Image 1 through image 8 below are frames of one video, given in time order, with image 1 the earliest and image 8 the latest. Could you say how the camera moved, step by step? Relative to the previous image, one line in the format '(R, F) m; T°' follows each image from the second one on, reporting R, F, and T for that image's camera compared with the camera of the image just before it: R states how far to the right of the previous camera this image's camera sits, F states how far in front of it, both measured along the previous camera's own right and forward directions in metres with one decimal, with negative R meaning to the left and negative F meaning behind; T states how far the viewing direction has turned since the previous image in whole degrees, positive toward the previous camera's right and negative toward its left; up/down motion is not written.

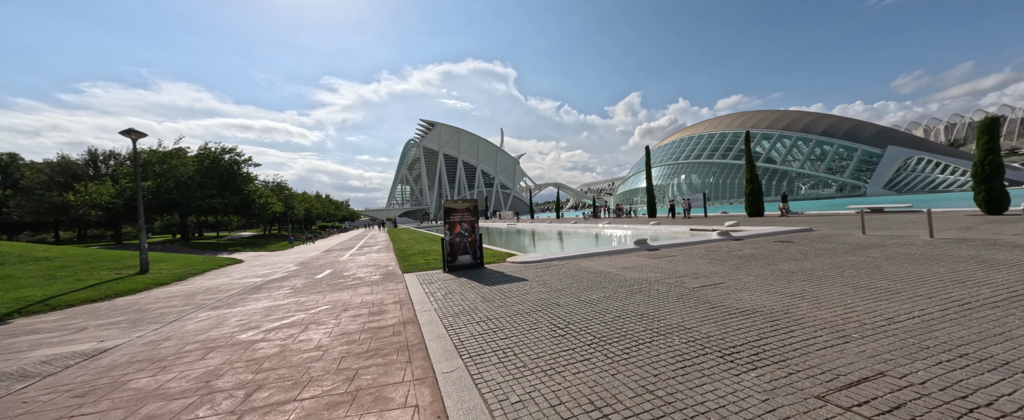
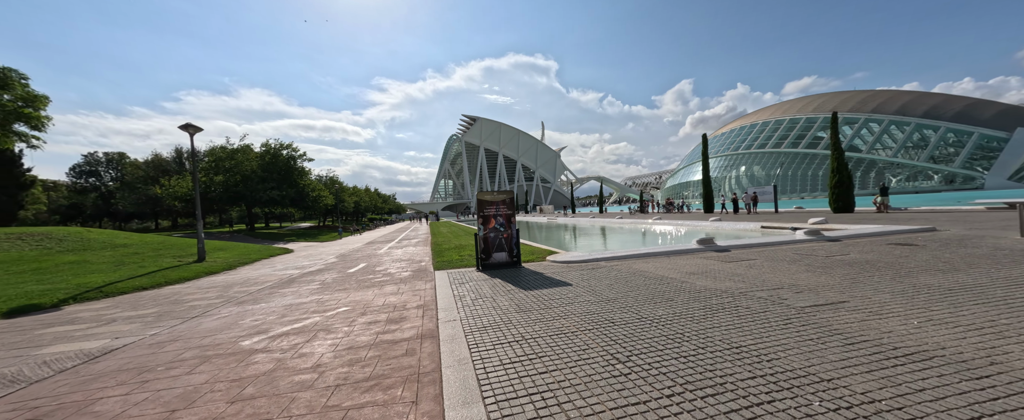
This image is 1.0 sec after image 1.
(0.0, +1.1) m; -6°
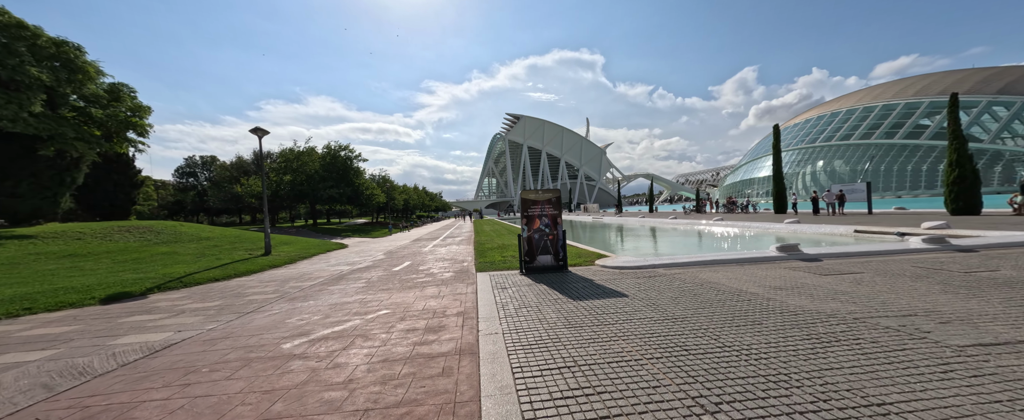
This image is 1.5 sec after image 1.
(-0.1, +0.5) m; -7°
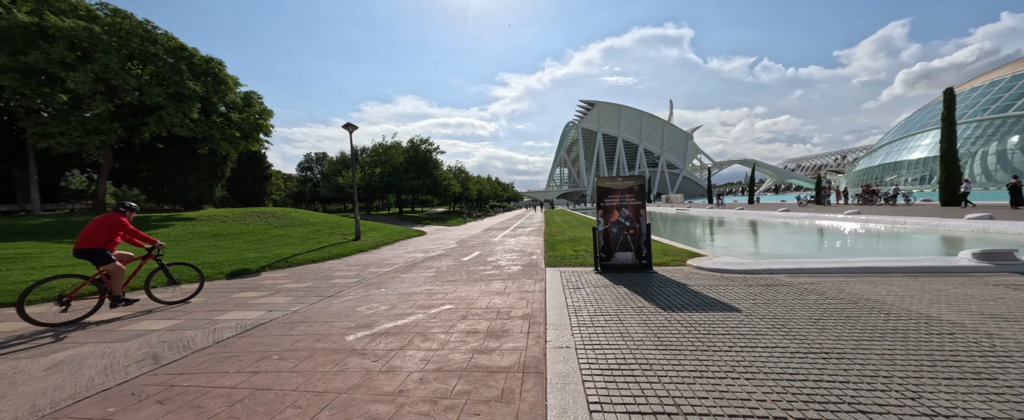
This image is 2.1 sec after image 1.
(0.0, +0.7) m; -12°
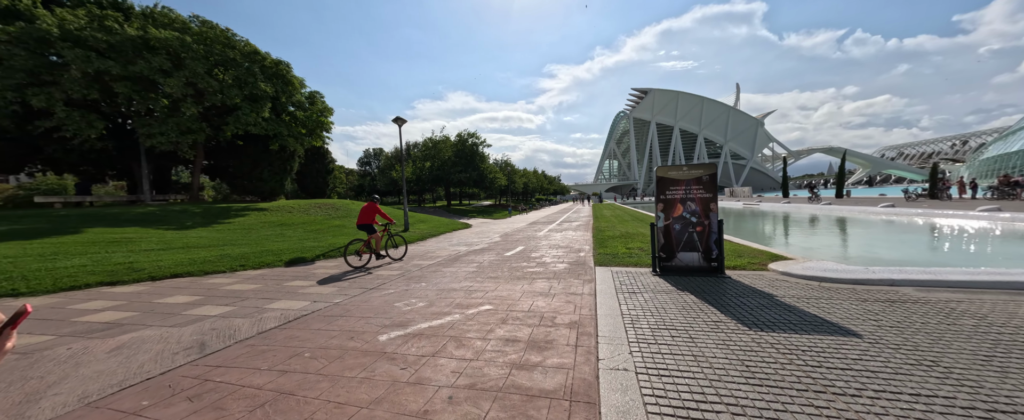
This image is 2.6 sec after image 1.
(0.0, +0.6) m; -8°
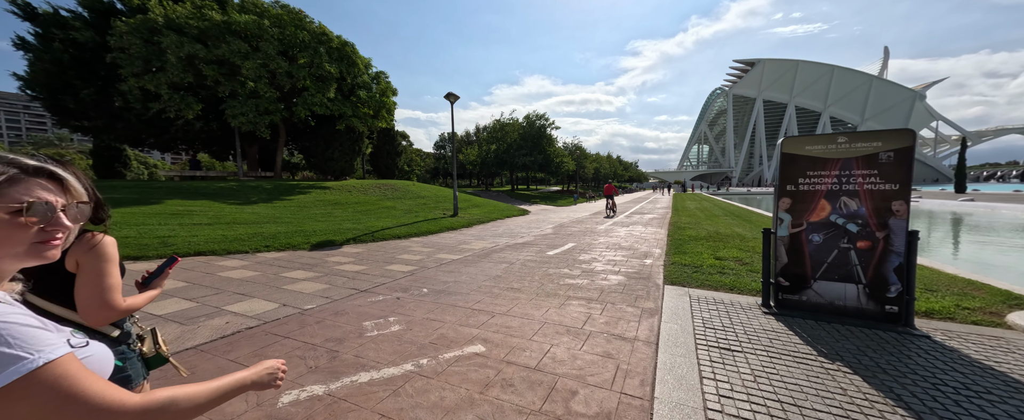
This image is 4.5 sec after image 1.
(+0.6, +2.0) m; -12°
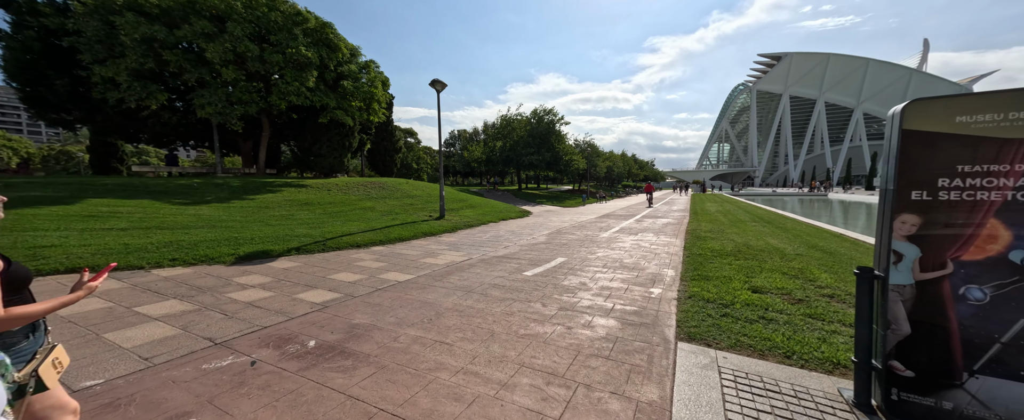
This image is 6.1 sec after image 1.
(+0.9, +1.9) m; -2°
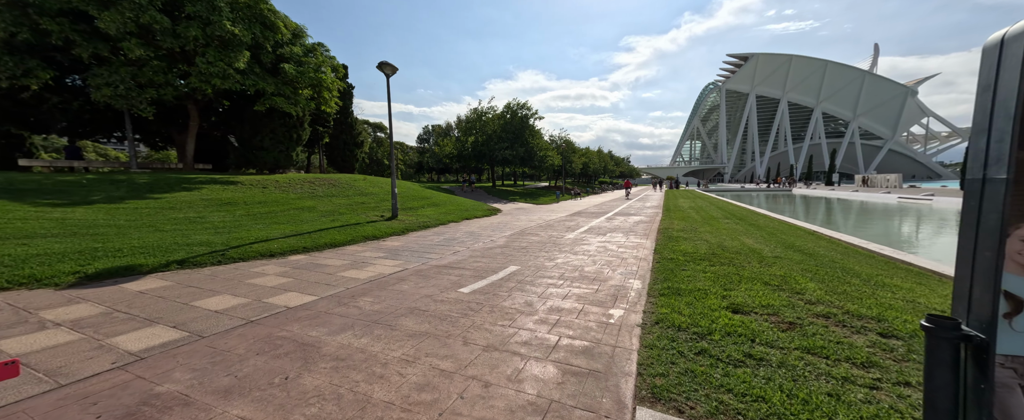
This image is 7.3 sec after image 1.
(+0.7, +1.3) m; +4°
